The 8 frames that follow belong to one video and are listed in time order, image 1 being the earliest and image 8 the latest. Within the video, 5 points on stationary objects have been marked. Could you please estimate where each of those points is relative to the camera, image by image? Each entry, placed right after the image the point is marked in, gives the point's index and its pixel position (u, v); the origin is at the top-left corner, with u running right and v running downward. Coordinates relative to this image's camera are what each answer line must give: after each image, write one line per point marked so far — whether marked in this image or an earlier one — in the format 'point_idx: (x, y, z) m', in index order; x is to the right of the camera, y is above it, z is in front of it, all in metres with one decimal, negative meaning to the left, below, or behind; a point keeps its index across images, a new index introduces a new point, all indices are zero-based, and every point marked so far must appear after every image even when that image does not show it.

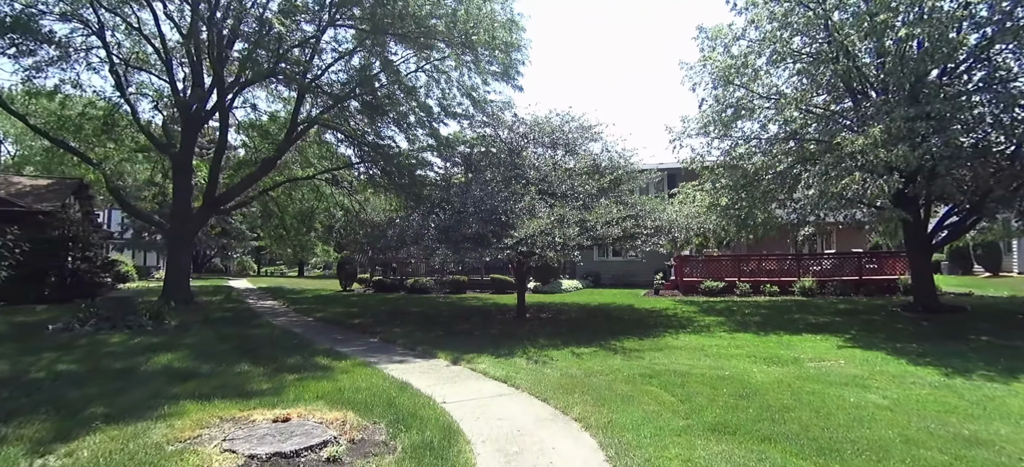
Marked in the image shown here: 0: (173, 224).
0: (-10.5, +0.3, +15.8) m
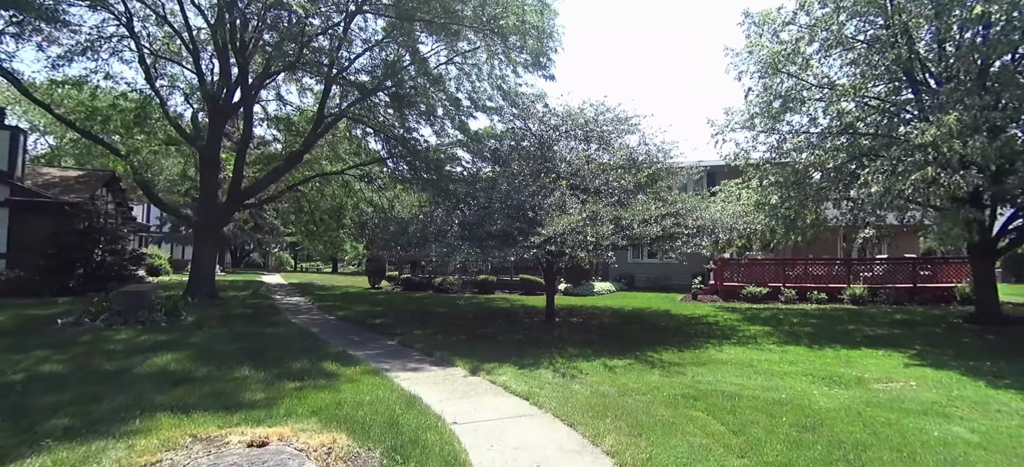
0: (-9.6, +0.5, +15.7) m
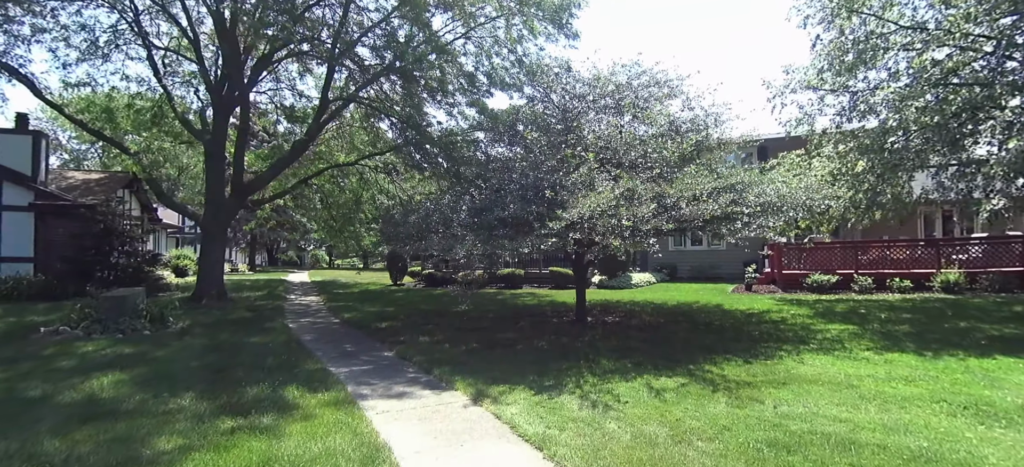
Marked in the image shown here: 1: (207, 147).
0: (-8.9, +0.6, +14.8) m
1: (-8.9, +2.5, +14.8) m
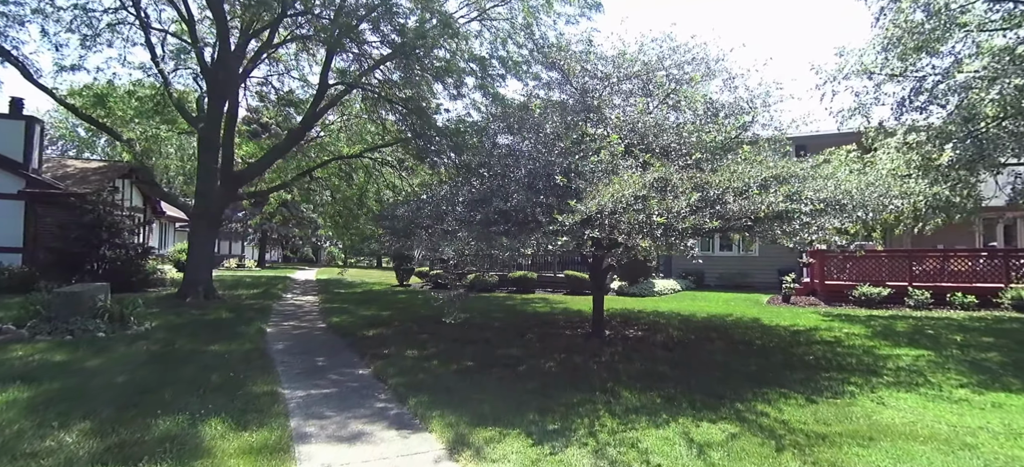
0: (-8.6, +0.8, +13.8) m
1: (-8.5, +2.7, +13.8) m
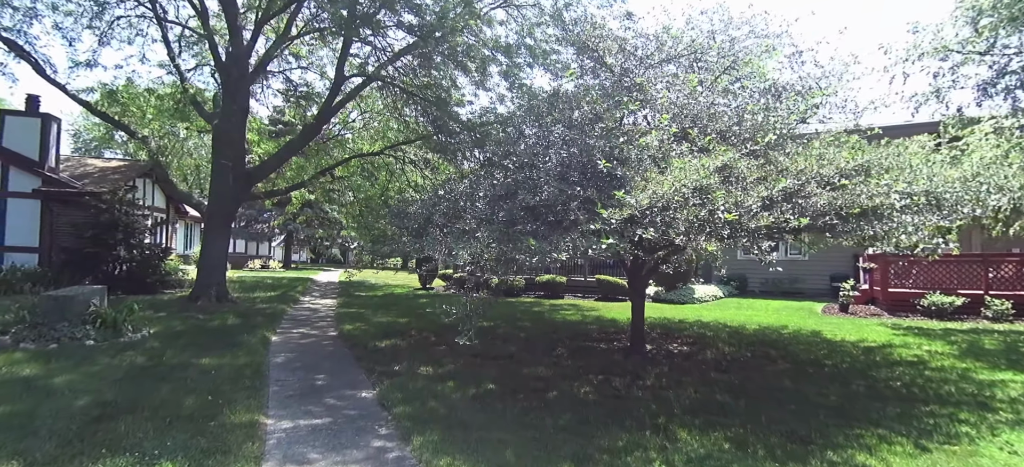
0: (-7.8, +0.8, +13.2) m
1: (-7.8, +2.7, +13.3) m
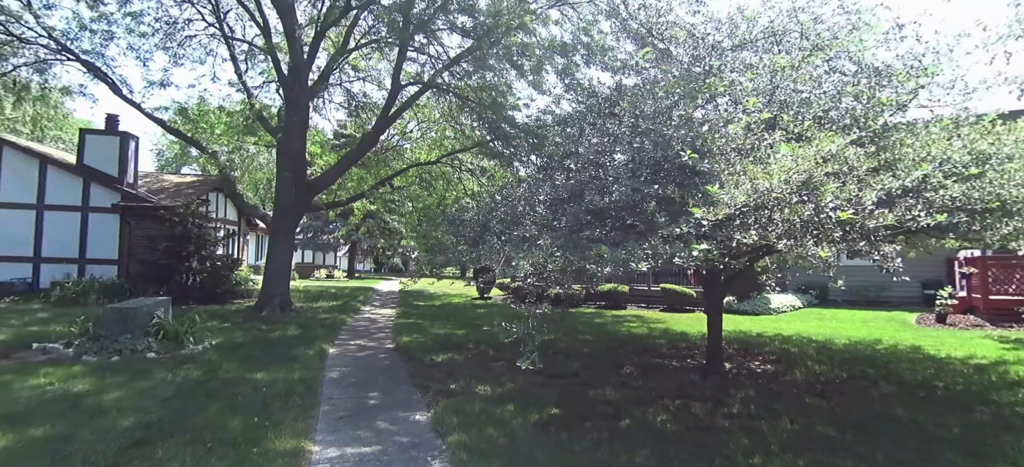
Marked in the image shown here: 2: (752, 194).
0: (-6.3, +0.5, +13.5) m
1: (-6.3, +2.4, +13.6) m
2: (+1.7, +0.3, +3.8) m
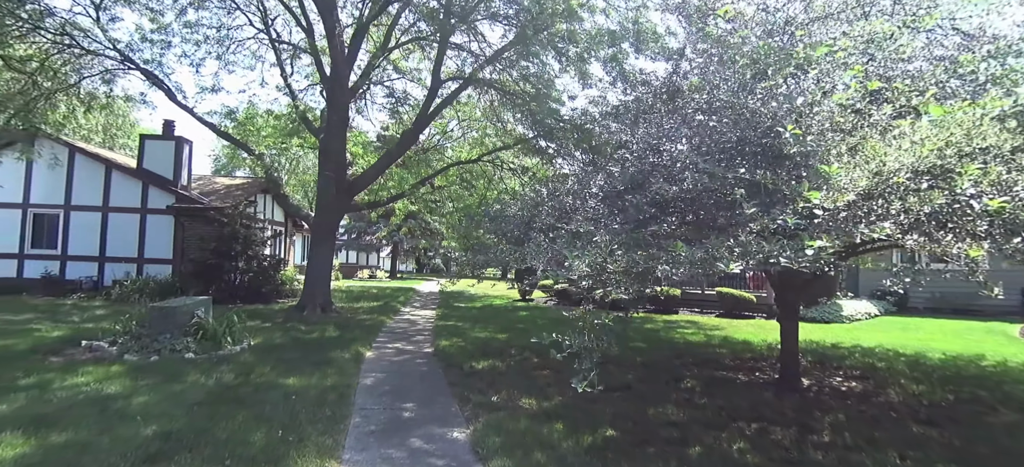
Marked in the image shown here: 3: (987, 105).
0: (-5.2, +0.5, +13.4) m
1: (-5.1, +2.4, +13.5) m
2: (+2.1, +0.3, +3.1) m
3: (+2.8, +0.7, +3.3) m
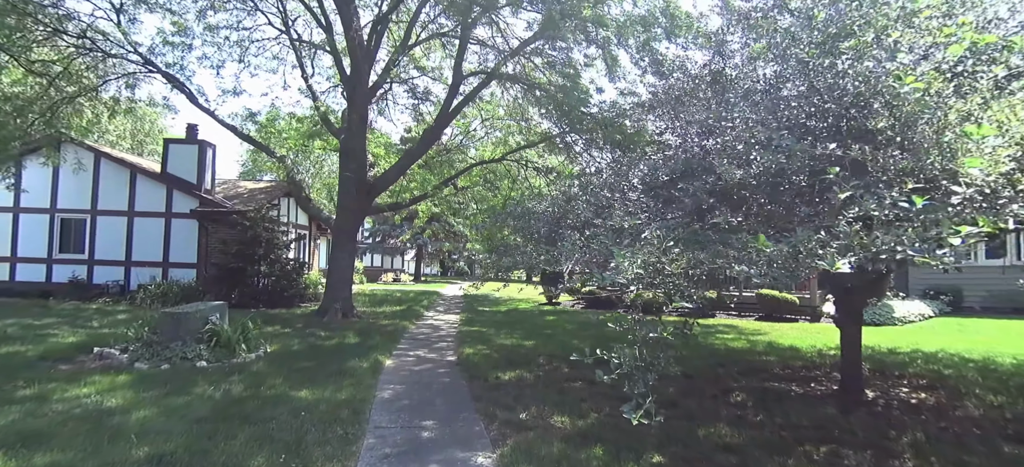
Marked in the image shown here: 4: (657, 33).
0: (-4.5, +0.4, +13.1) m
1: (-4.4, +2.3, +13.2) m
2: (+2.2, +0.3, +2.4) m
3: (+3.0, +0.8, +2.6) m
4: (+2.9, +4.0, +10.2) m
